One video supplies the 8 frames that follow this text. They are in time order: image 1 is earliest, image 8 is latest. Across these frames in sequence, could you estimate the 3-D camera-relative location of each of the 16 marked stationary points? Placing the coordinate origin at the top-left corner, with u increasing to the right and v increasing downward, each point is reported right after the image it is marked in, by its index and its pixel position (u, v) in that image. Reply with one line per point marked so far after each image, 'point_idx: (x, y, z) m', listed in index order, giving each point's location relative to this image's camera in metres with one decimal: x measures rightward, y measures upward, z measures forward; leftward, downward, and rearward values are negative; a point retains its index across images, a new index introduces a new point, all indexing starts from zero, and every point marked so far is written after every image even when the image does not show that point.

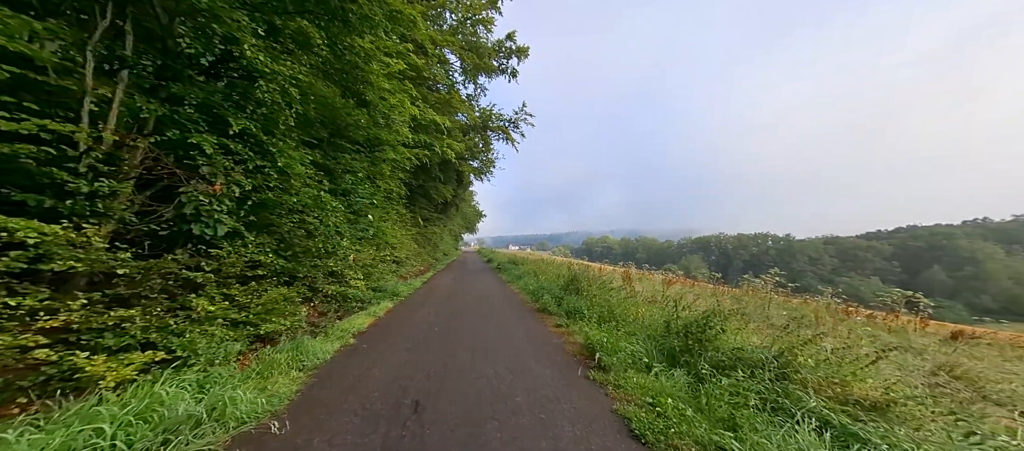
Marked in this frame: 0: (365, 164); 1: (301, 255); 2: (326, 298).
0: (-4.2, +1.8, +8.6) m
1: (-3.9, -0.5, +5.4) m
2: (-4.2, -1.6, +6.8) m
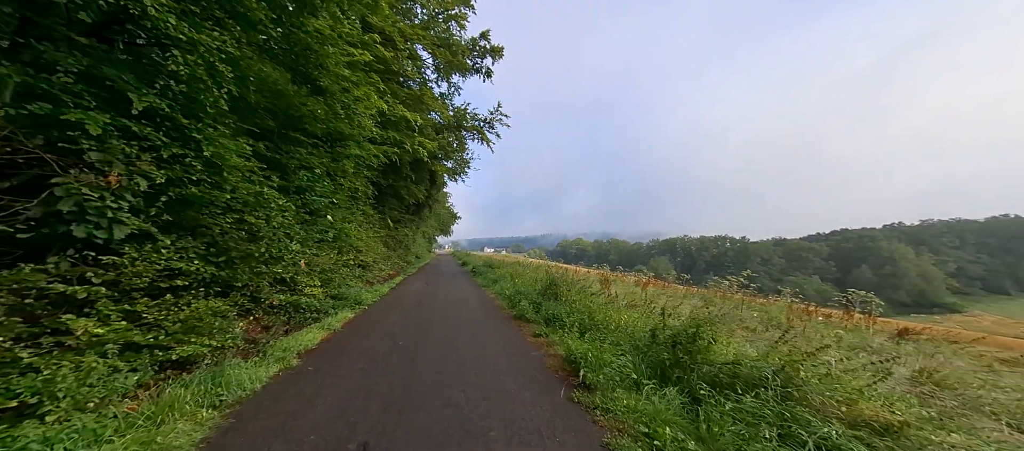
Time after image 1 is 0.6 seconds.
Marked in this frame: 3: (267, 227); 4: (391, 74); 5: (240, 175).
0: (-4.9, +1.7, +7.8) m
1: (-4.3, -0.6, +4.7) m
2: (-4.8, -1.7, +6.0) m
3: (-4.3, 0.0, +5.3) m
4: (-5.3, +6.5, +12.9) m
5: (-4.0, +0.8, +4.4) m
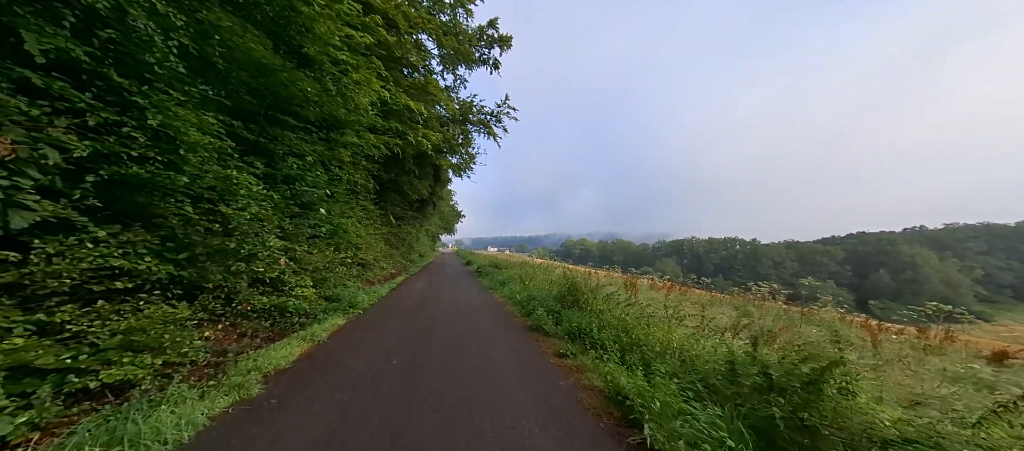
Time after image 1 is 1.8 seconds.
0: (-4.6, +1.9, +7.1) m
1: (-4.1, -0.4, +4.0) m
2: (-4.5, -1.5, +5.3) m
3: (-4.1, +0.1, +4.5) m
4: (-4.8, +6.6, +12.2) m
5: (-3.8, +0.9, +3.7) m
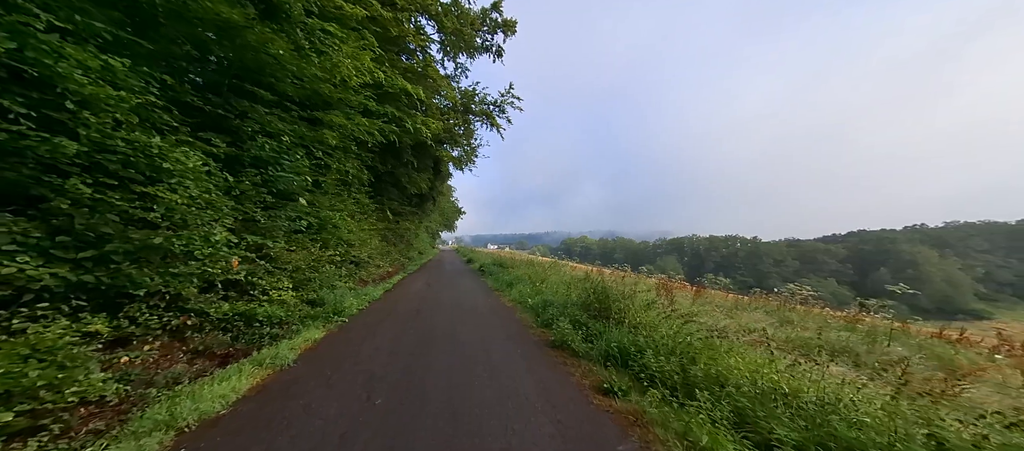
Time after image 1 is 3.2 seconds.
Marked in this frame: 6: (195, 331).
0: (-4.4, +2.0, +6.1) m
1: (-3.9, -0.3, +3.0) m
2: (-4.3, -1.4, +4.3) m
3: (-3.9, +0.2, +3.6) m
4: (-4.6, +6.8, +11.2) m
5: (-3.6, +1.0, +2.7) m
6: (-4.5, -1.5, +4.2) m
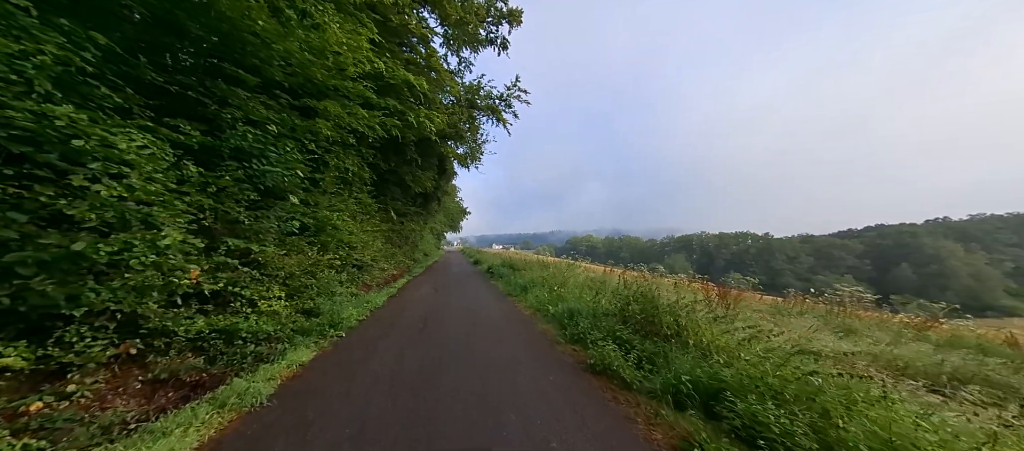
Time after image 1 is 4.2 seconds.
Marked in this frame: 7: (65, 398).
0: (-4.1, +2.0, +5.4) m
1: (-3.6, -0.3, +2.3) m
2: (-4.0, -1.4, +3.6) m
3: (-3.6, +0.2, +2.9) m
4: (-4.3, +6.8, +10.5) m
5: (-3.3, +1.0, +2.0) m
6: (-4.1, -1.5, +3.5) m
7: (-3.9, -1.5, +2.6) m
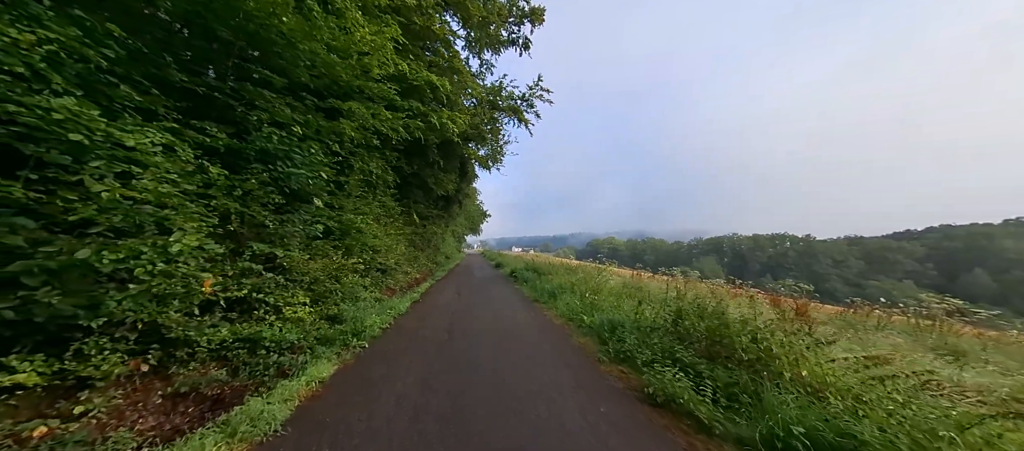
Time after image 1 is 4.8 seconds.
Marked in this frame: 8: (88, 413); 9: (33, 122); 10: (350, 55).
0: (-3.5, +1.9, +5.3) m
1: (-3.3, -0.4, +2.2) m
2: (-3.6, -1.5, +3.5) m
3: (-3.2, +0.2, +2.7) m
4: (-3.4, +6.7, +10.4) m
5: (-3.0, +0.9, +1.8) m
6: (-3.7, -1.6, +3.4) m
7: (-3.6, -1.6, +2.5) m
8: (-3.7, -1.6, +2.6) m
9: (-3.0, +0.6, +1.9) m
10: (-2.9, +3.1, +5.5) m
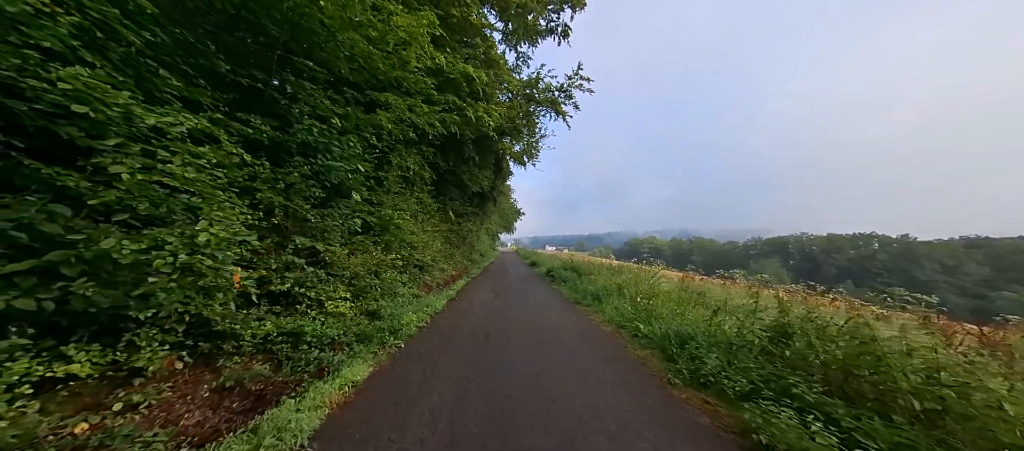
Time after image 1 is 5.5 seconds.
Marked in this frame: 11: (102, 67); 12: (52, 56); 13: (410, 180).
0: (-2.7, +2.0, +5.2) m
1: (-2.9, -0.3, +2.1) m
2: (-3.0, -1.4, +3.4) m
3: (-2.8, +0.2, +2.6) m
4: (-1.9, +6.8, +10.2) m
5: (-2.7, +1.0, +1.7) m
6: (-3.2, -1.5, +3.4) m
7: (-3.2, -1.5, +2.5) m
8: (-3.2, -1.6, +2.6) m
9: (-2.7, +0.7, +1.8) m
10: (-2.1, +3.2, +5.3) m
11: (-2.7, +1.0, +2.0) m
12: (-2.7, +0.9, +1.8) m
13: (-2.8, +1.3, +8.5) m
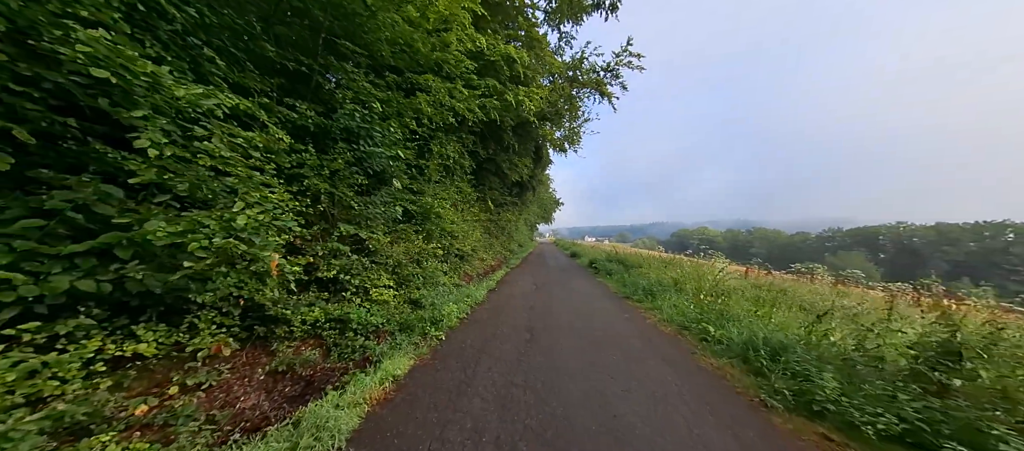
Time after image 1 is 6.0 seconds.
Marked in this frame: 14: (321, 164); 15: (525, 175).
0: (-1.9, +2.2, +5.1) m
1: (-2.5, -0.2, +2.1) m
2: (-2.5, -1.2, +3.5) m
3: (-2.3, +0.4, +2.6) m
4: (-0.4, +7.2, +9.7) m
5: (-2.4, +1.1, +1.6) m
6: (-2.6, -1.3, +3.4) m
7: (-2.7, -1.4, +2.5) m
8: (-2.8, -1.4, +2.6) m
9: (-2.4, +0.8, +1.7) m
10: (-1.3, +3.4, +5.0) m
11: (-2.4, +1.1, +1.9) m
12: (-2.4, +1.0, +1.7) m
13: (-1.5, +1.6, +8.4) m
14: (-2.4, +0.8, +3.8) m
15: (+1.4, +2.7, +15.7) m
